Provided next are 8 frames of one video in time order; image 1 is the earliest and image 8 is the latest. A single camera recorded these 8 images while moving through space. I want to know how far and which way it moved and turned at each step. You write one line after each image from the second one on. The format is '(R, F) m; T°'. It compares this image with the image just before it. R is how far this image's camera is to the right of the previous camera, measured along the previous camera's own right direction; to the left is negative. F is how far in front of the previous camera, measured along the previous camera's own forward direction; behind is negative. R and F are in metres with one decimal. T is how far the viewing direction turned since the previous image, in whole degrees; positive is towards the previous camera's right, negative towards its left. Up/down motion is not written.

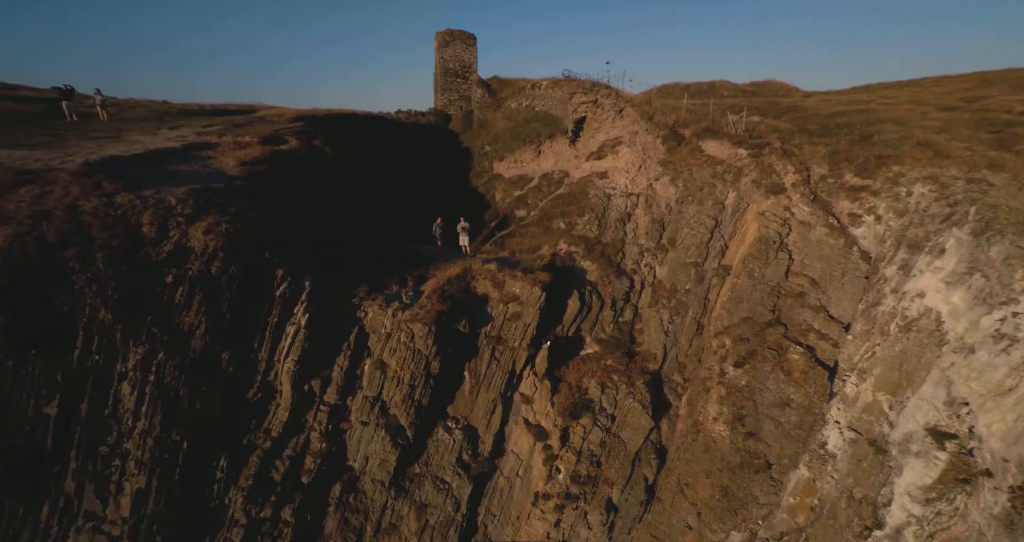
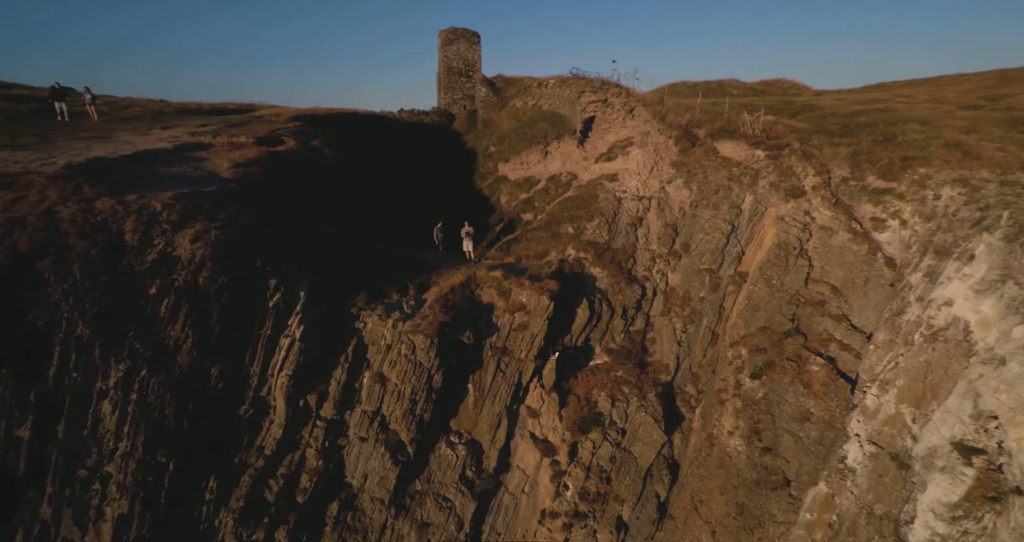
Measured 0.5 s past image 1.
(-0.1, +1.0) m; 0°
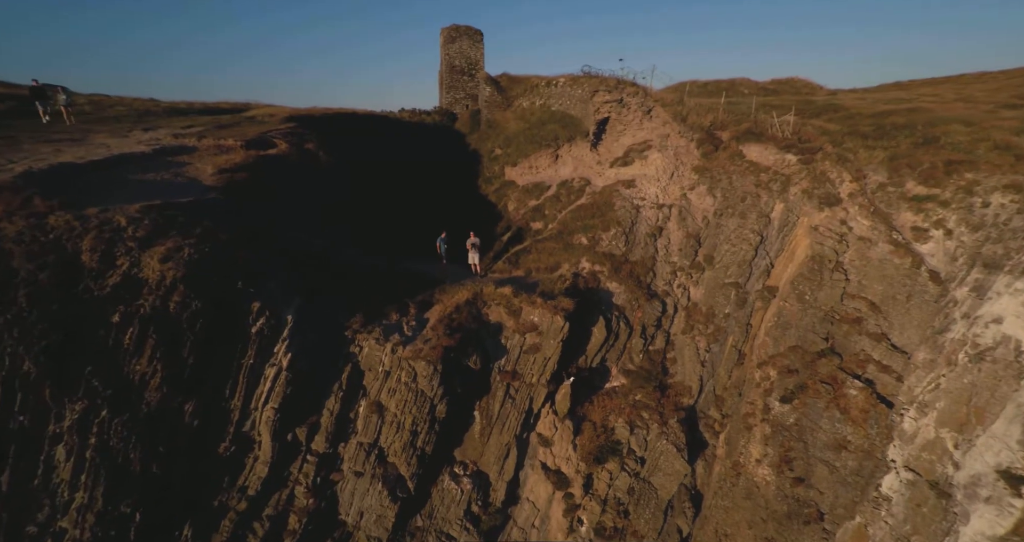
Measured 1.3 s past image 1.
(-0.3, +1.7) m; 0°
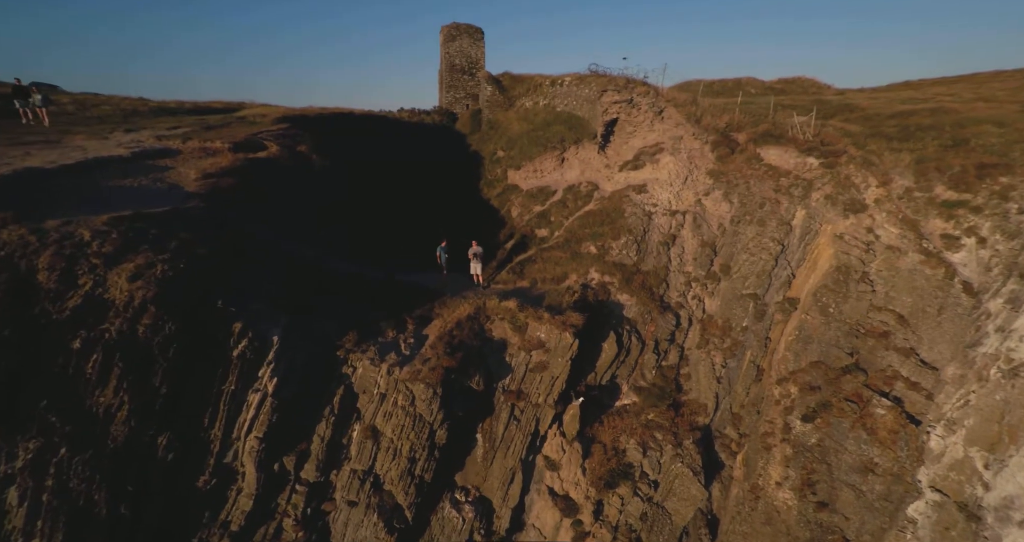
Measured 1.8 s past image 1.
(-0.2, +1.2) m; 0°
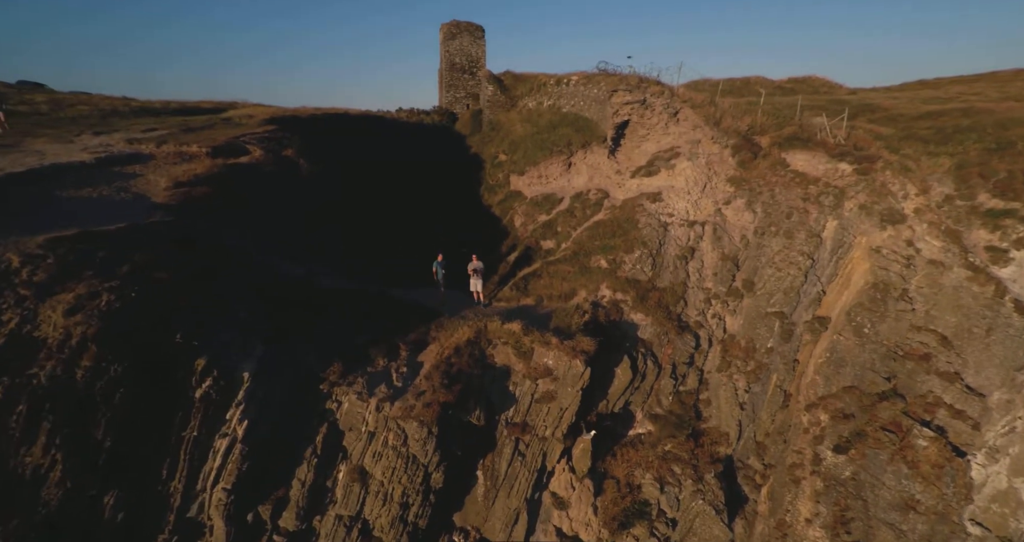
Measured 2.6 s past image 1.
(-0.1, +1.6) m; 0°
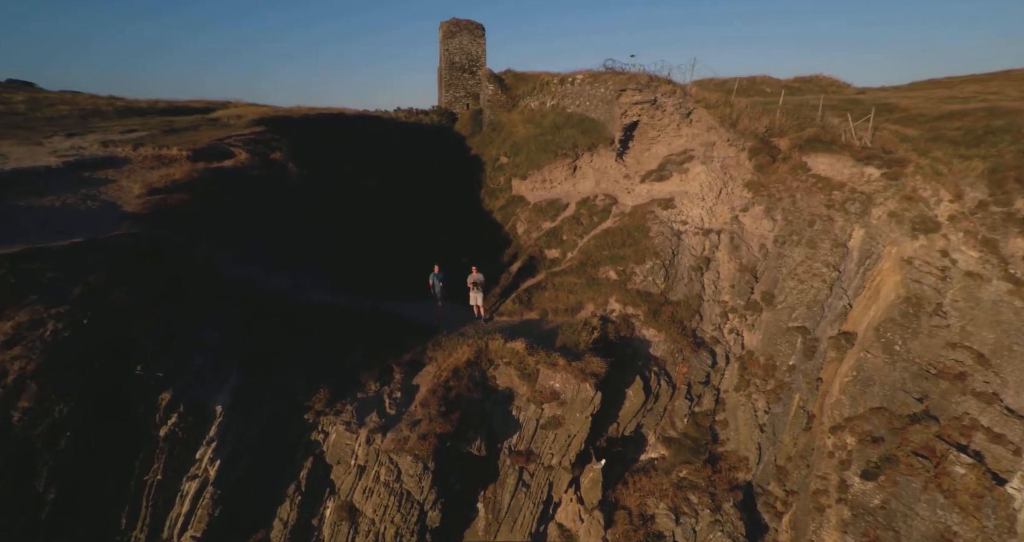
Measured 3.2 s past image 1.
(-0.1, +1.2) m; 0°
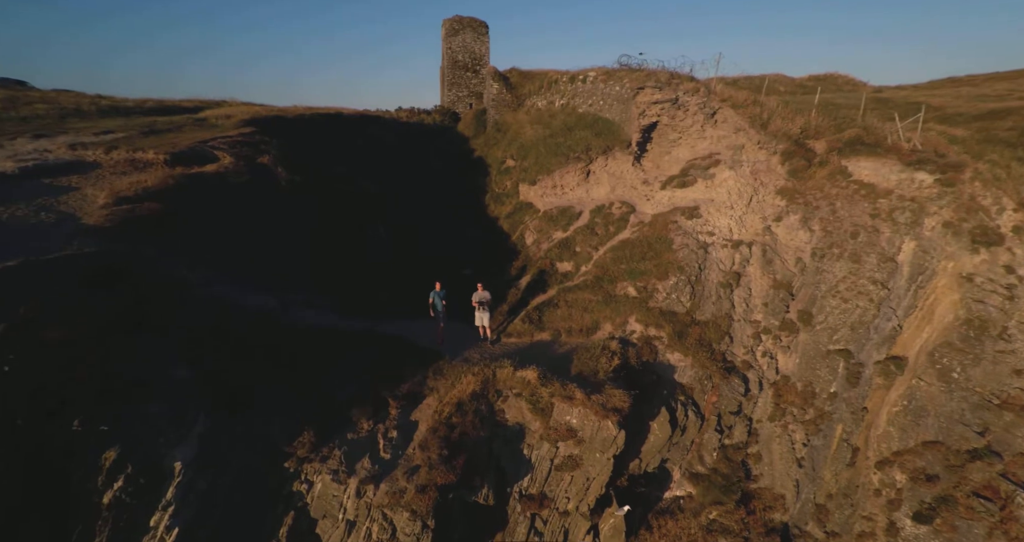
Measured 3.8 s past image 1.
(-0.2, +1.6) m; 0°
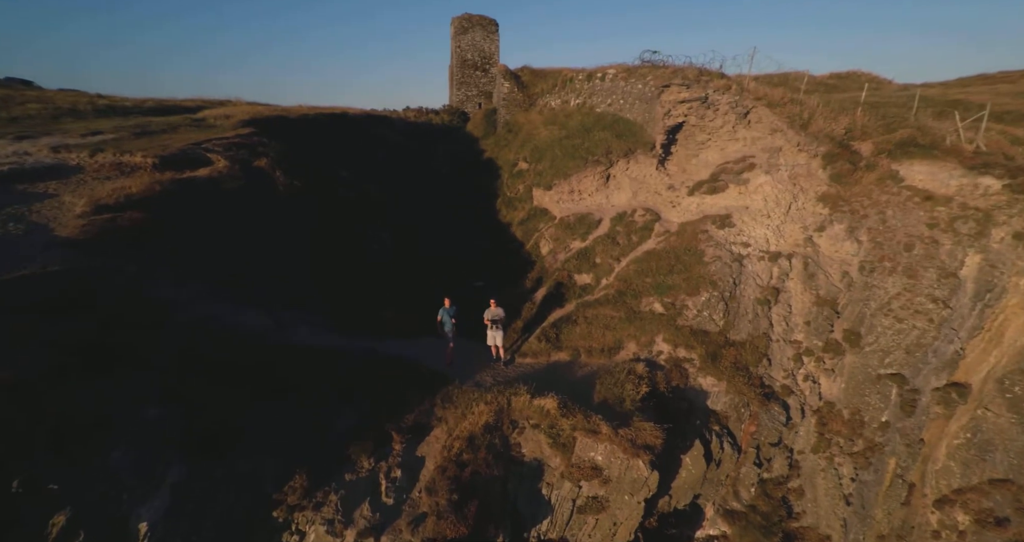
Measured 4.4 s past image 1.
(-0.2, +1.3) m; -1°
